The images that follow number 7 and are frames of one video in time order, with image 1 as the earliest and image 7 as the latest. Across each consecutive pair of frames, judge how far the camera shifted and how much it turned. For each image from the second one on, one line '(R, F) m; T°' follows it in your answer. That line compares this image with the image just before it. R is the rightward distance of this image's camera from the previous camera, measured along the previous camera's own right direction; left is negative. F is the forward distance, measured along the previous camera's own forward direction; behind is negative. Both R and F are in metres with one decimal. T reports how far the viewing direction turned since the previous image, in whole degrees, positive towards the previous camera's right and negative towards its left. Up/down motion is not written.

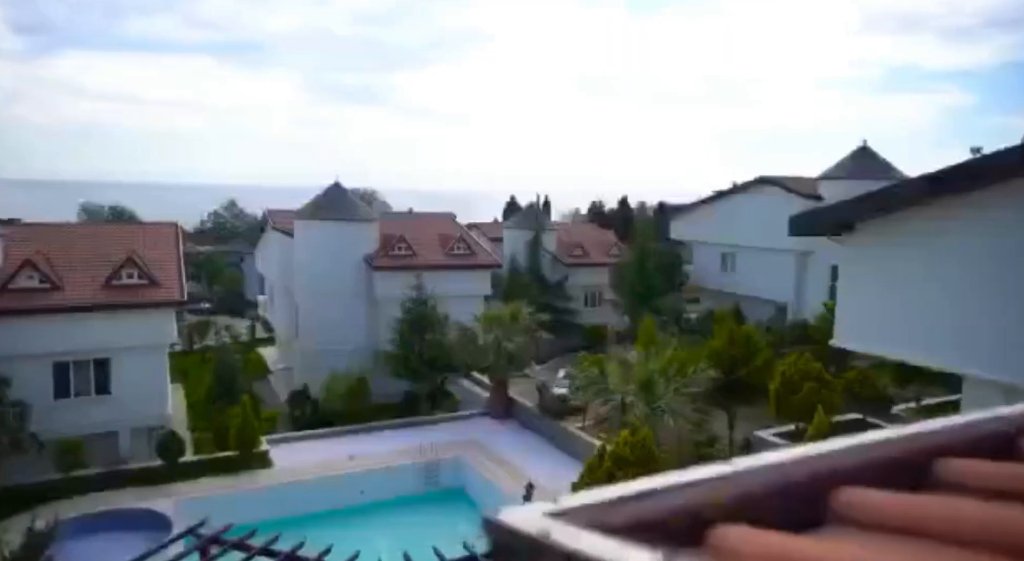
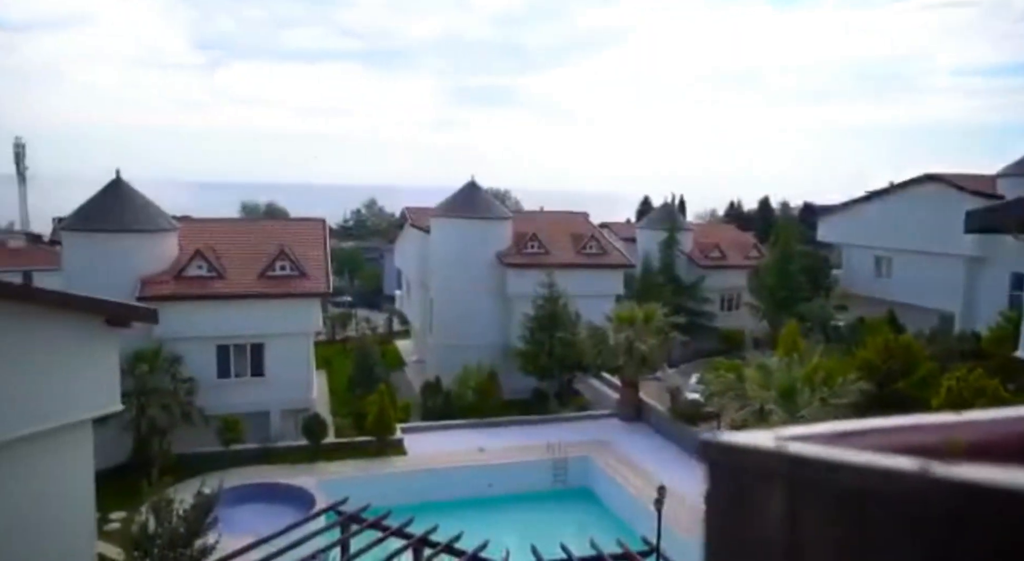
(0.0, 0.0) m; -9°
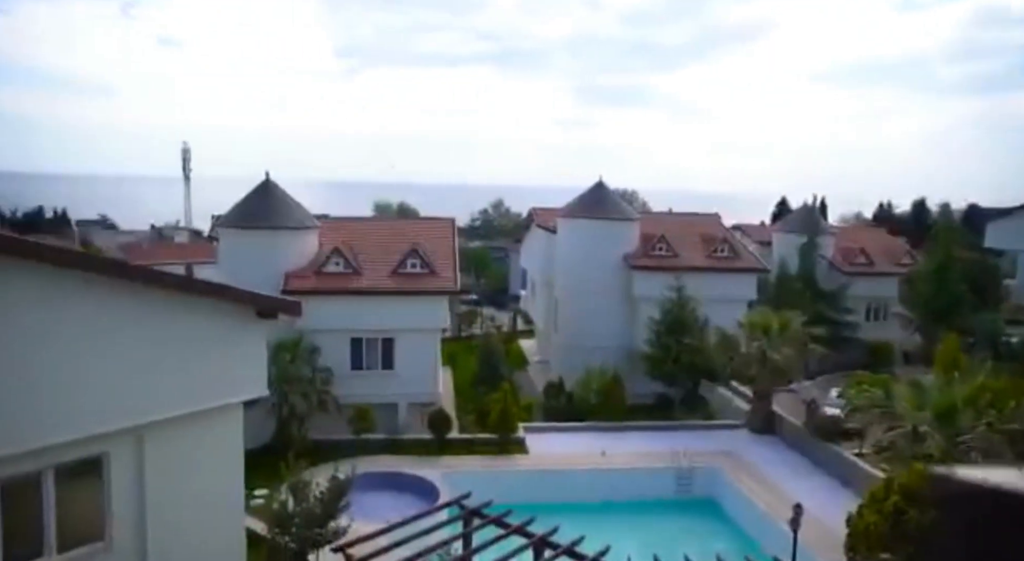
(0.0, 0.0) m; -9°
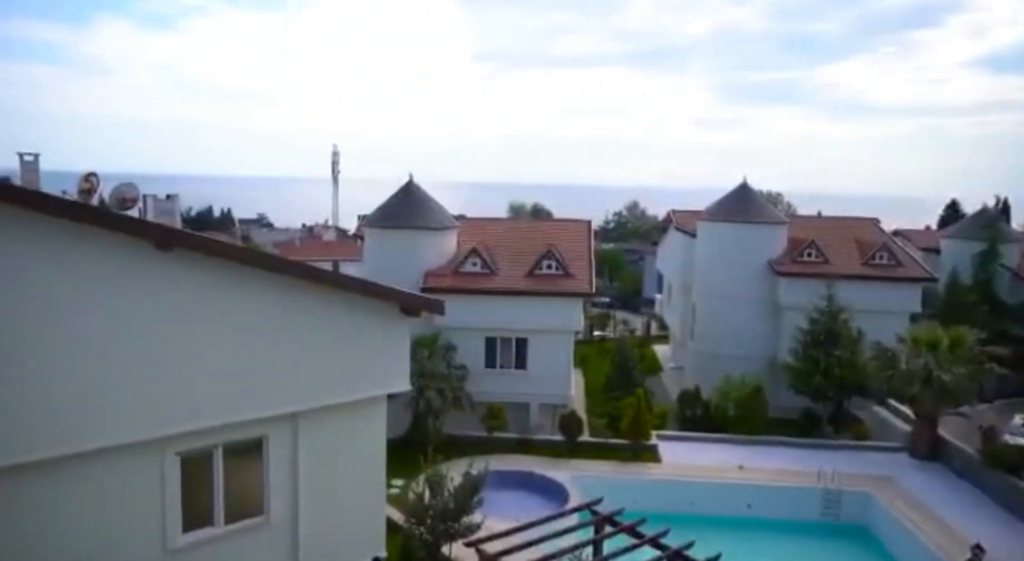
(0.0, +0.1) m; -10°
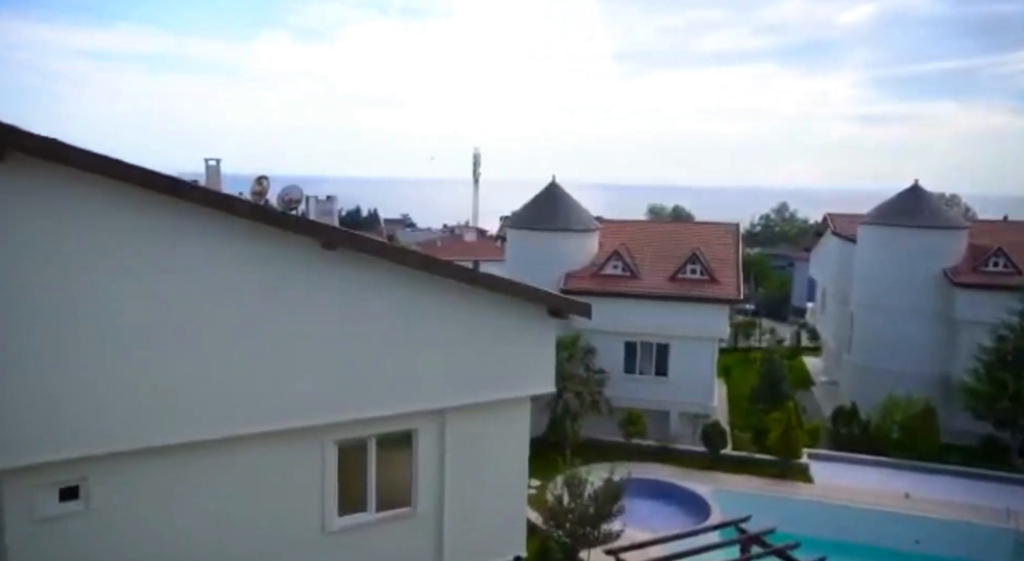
(-0.1, +0.1) m; -10°
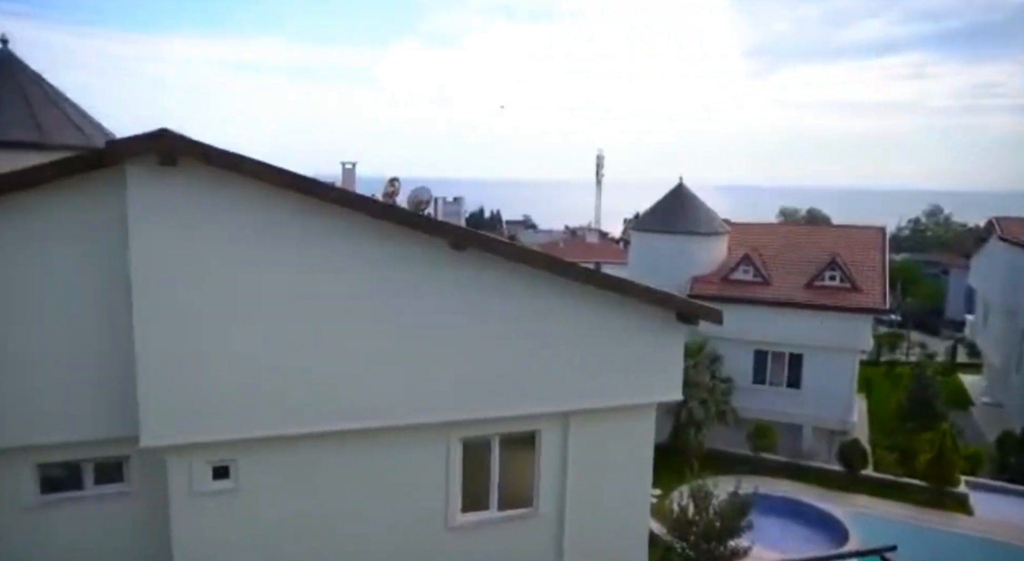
(-0.1, +0.3) m; -9°
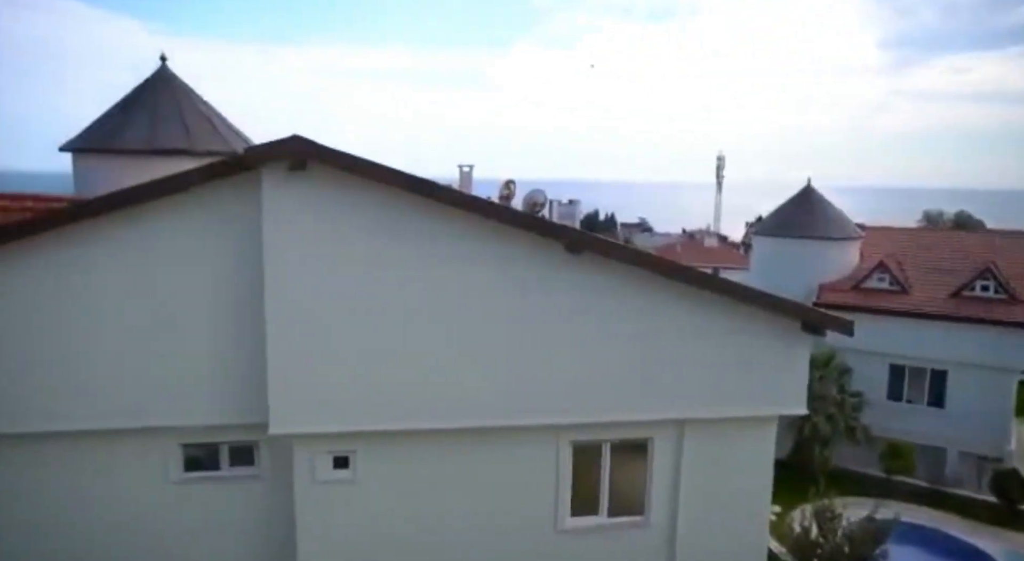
(-0.1, +0.6) m; -8°
